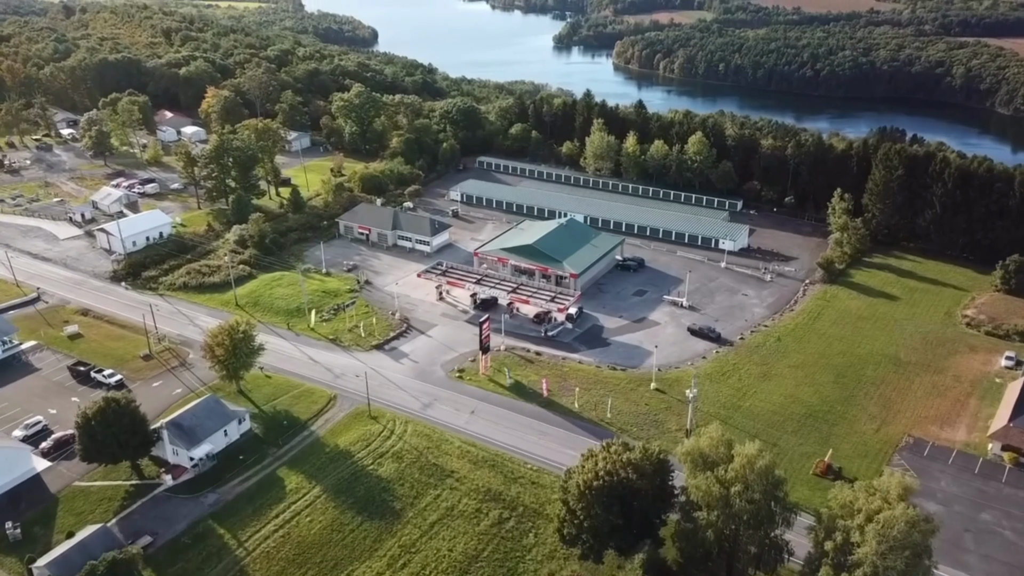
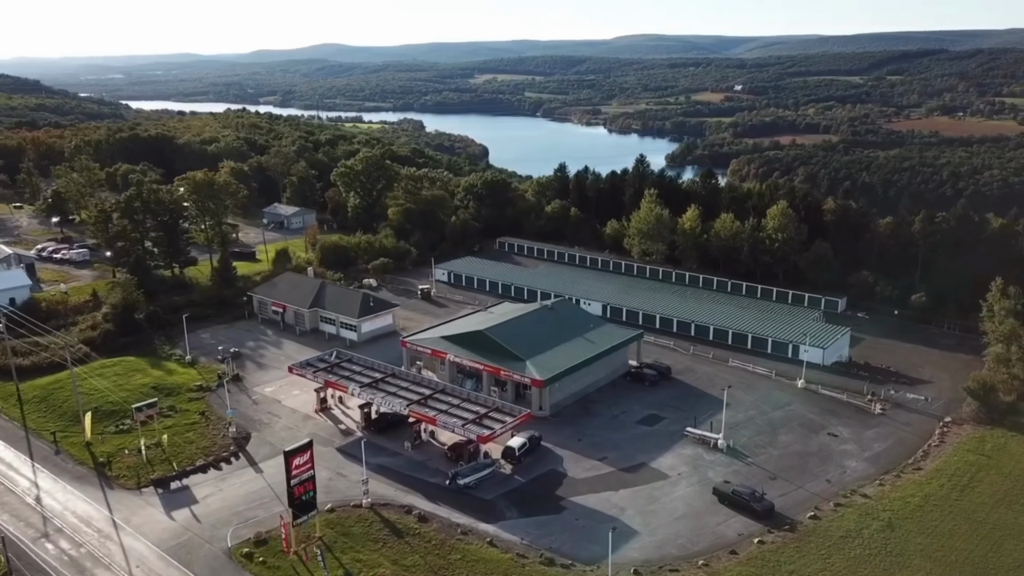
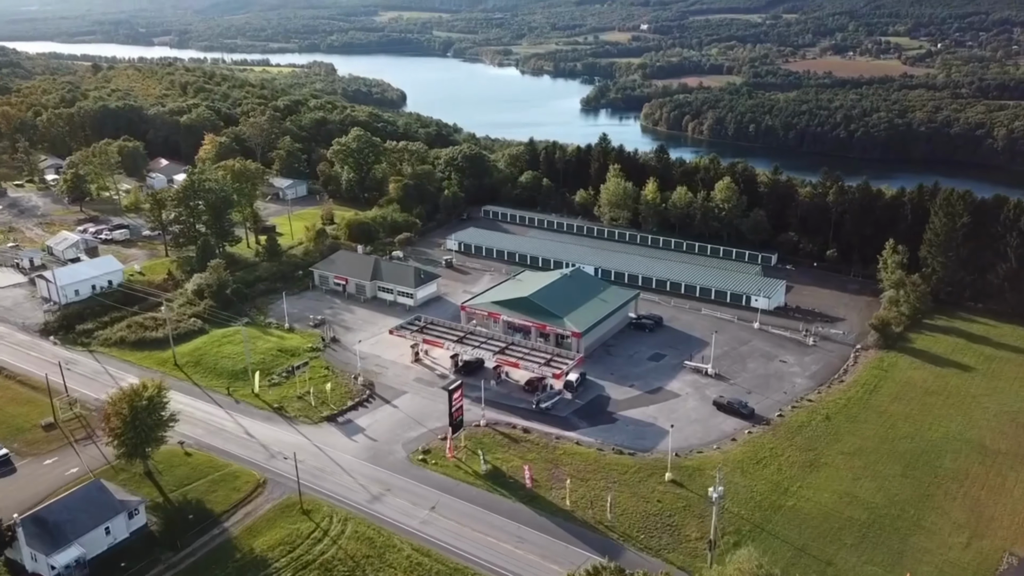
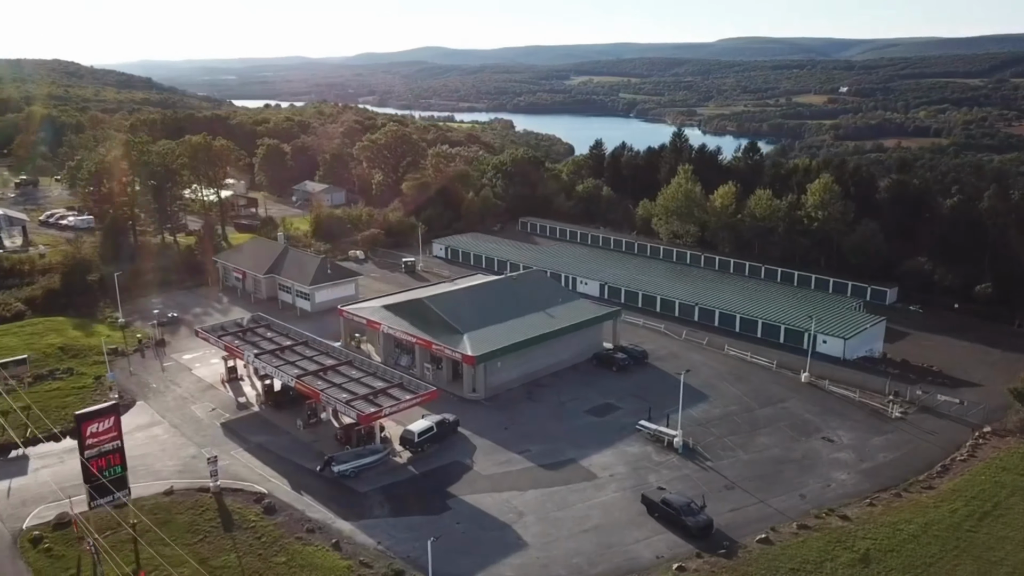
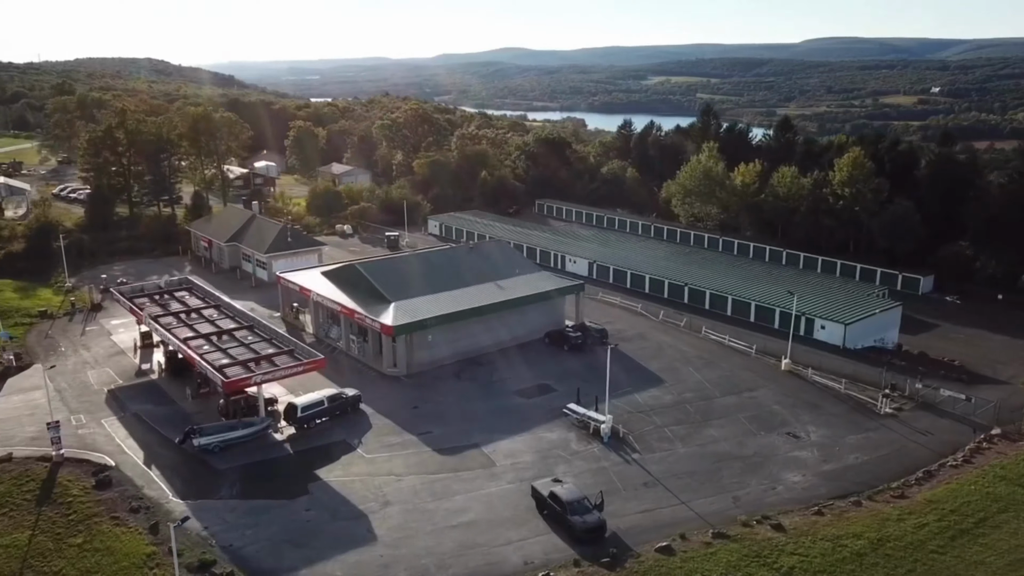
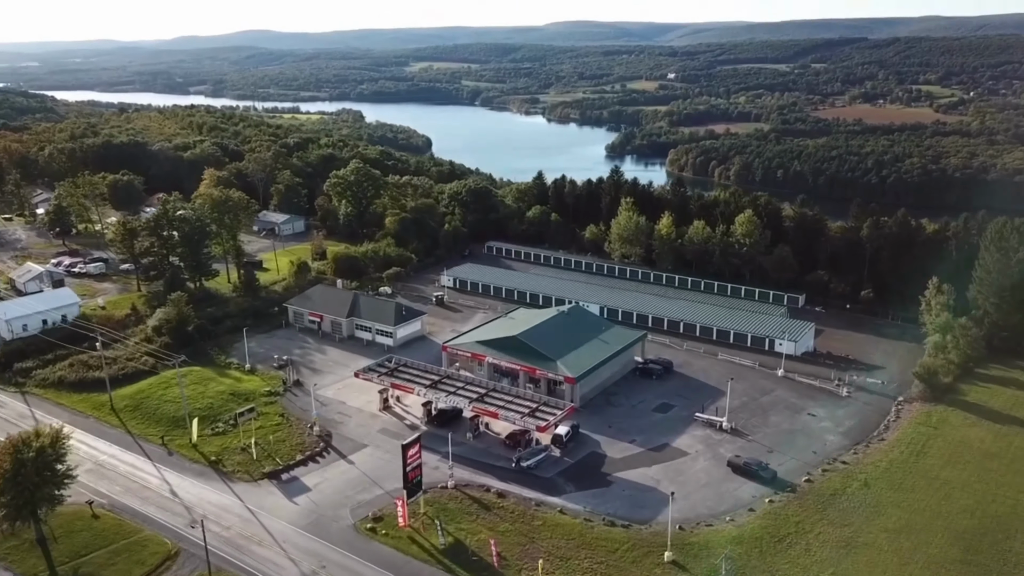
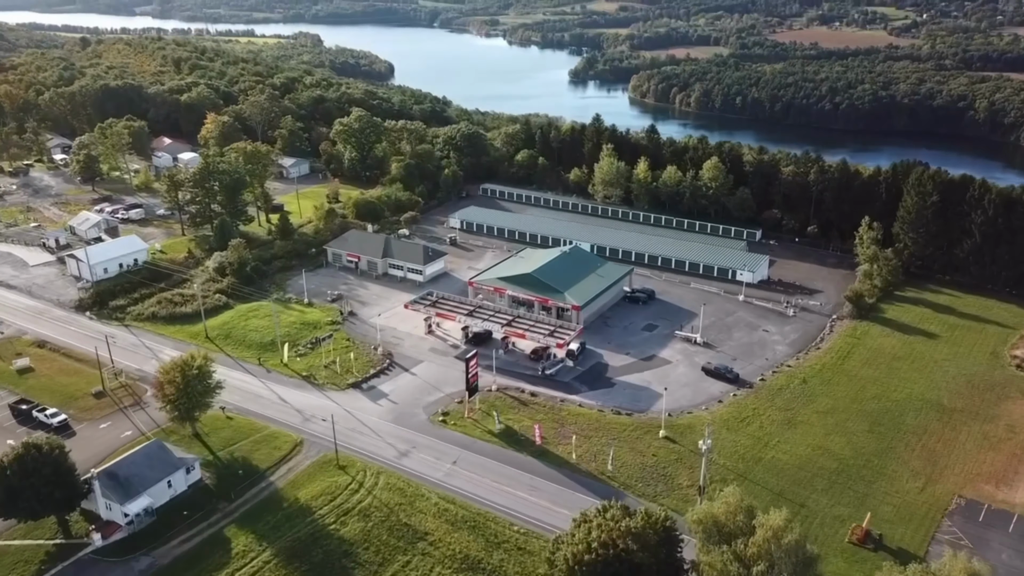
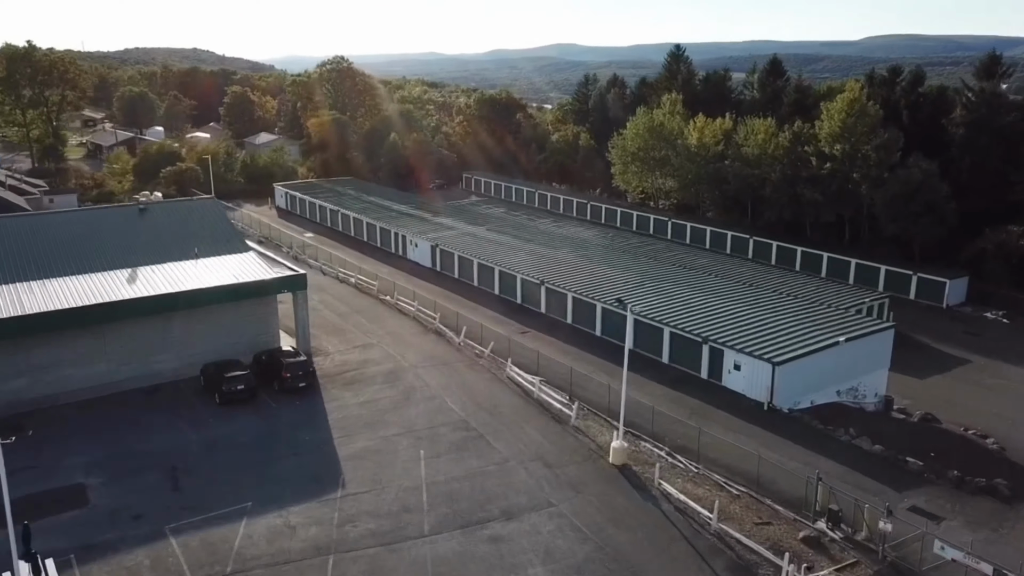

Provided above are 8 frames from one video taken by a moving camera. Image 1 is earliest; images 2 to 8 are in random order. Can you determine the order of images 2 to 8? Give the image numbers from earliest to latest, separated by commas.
7, 3, 6, 2, 4, 5, 8
